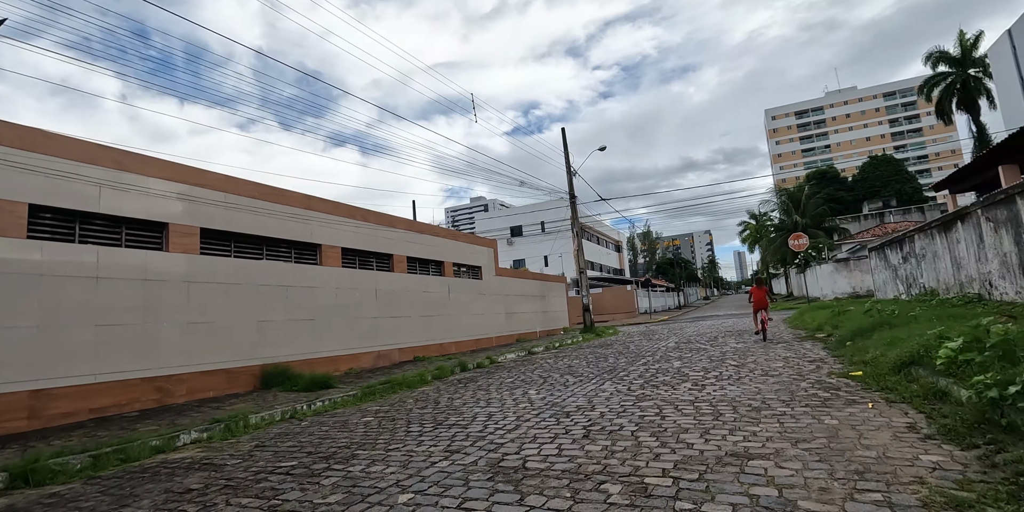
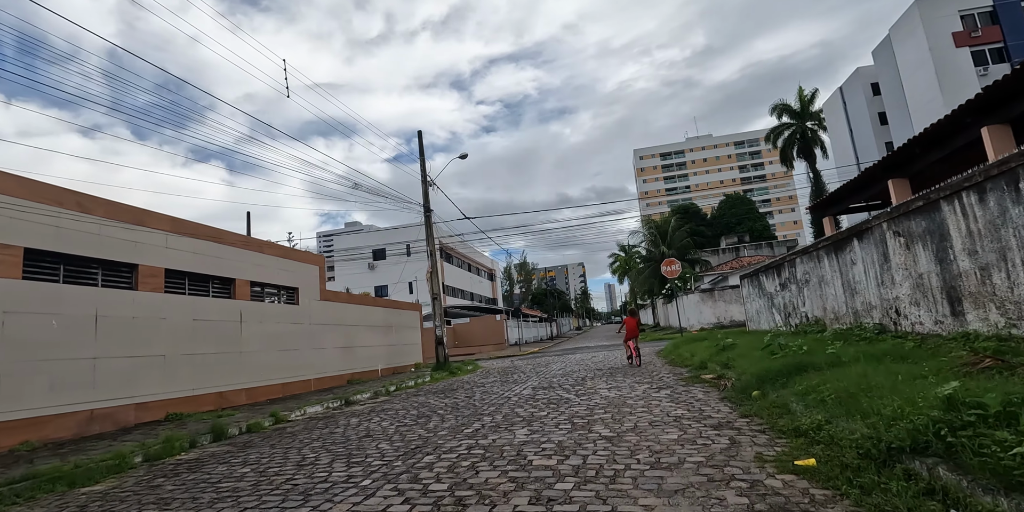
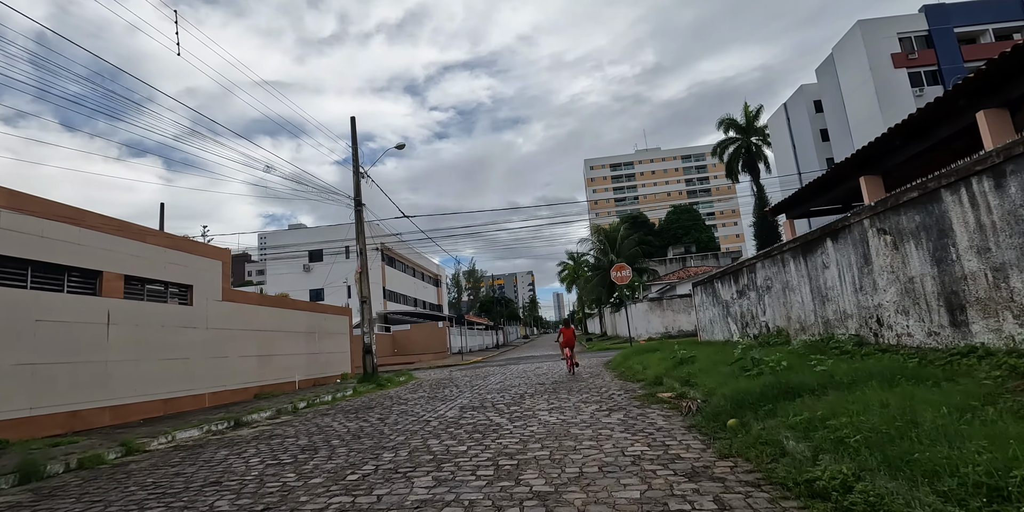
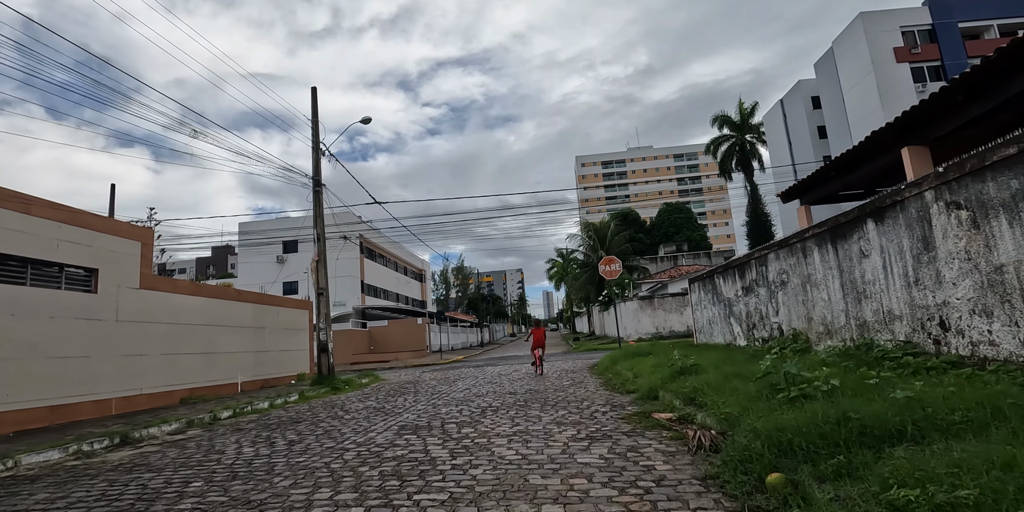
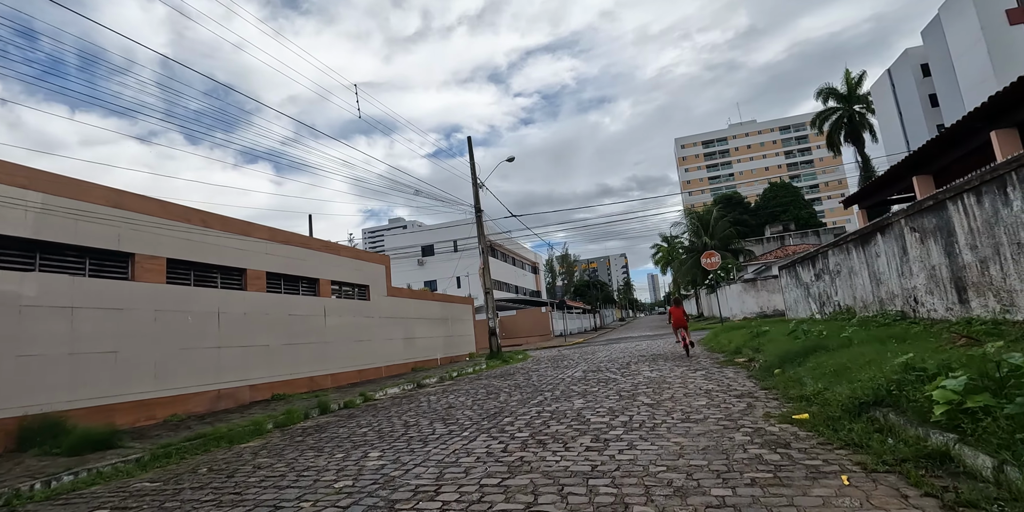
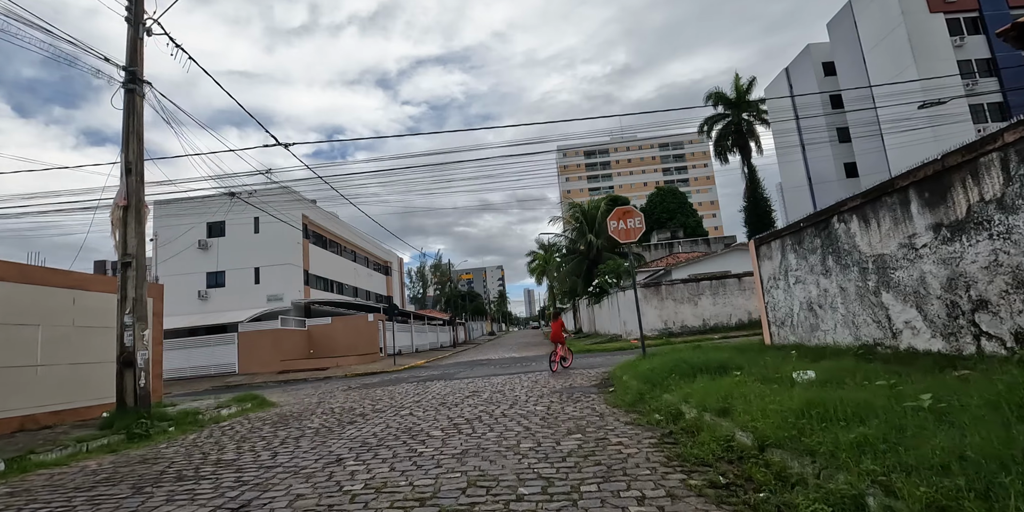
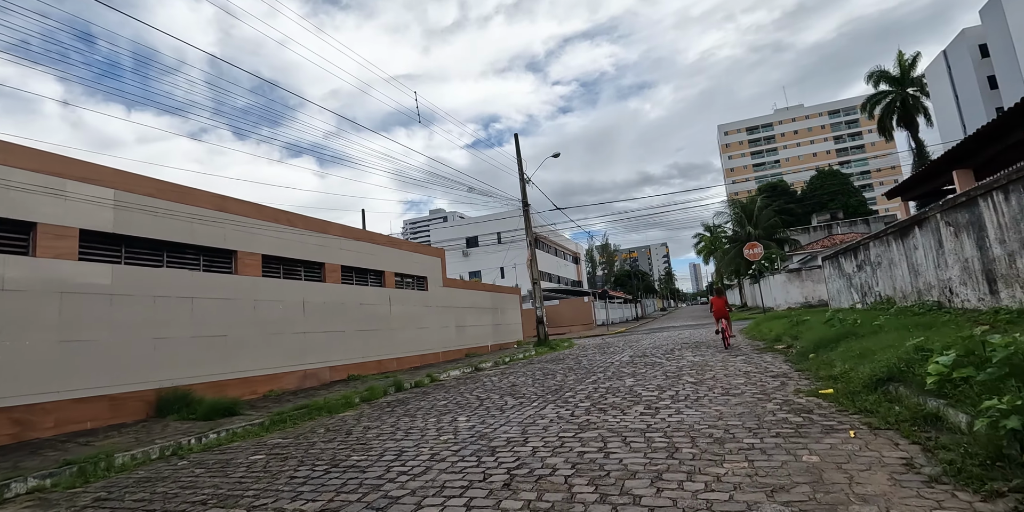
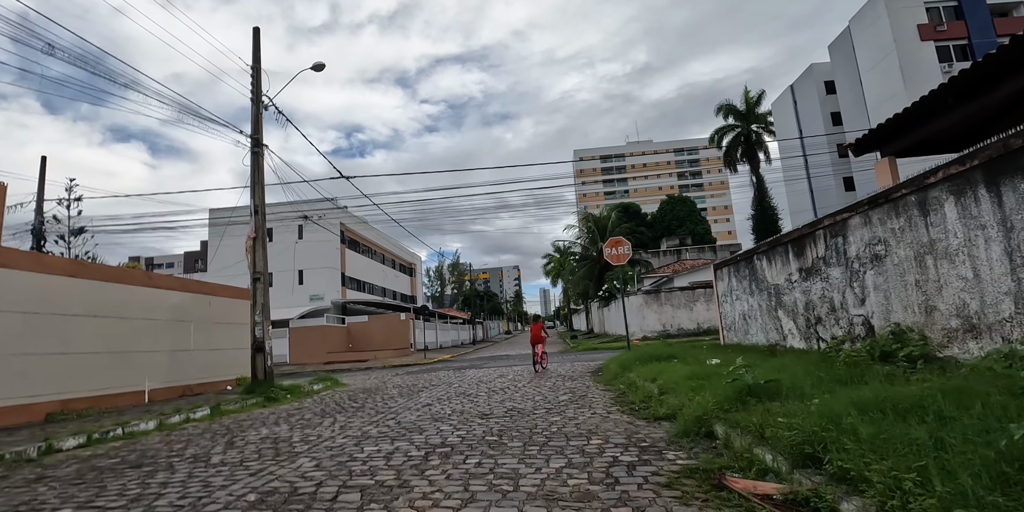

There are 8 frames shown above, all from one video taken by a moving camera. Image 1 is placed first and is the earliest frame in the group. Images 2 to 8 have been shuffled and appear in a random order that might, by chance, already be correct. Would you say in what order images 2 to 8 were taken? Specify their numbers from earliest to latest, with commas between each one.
7, 5, 2, 3, 4, 8, 6
